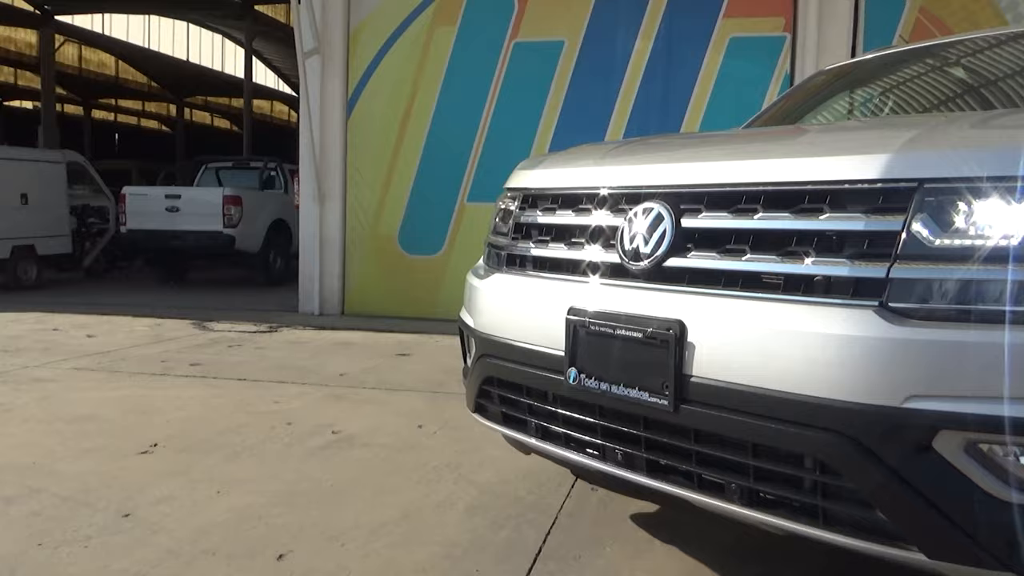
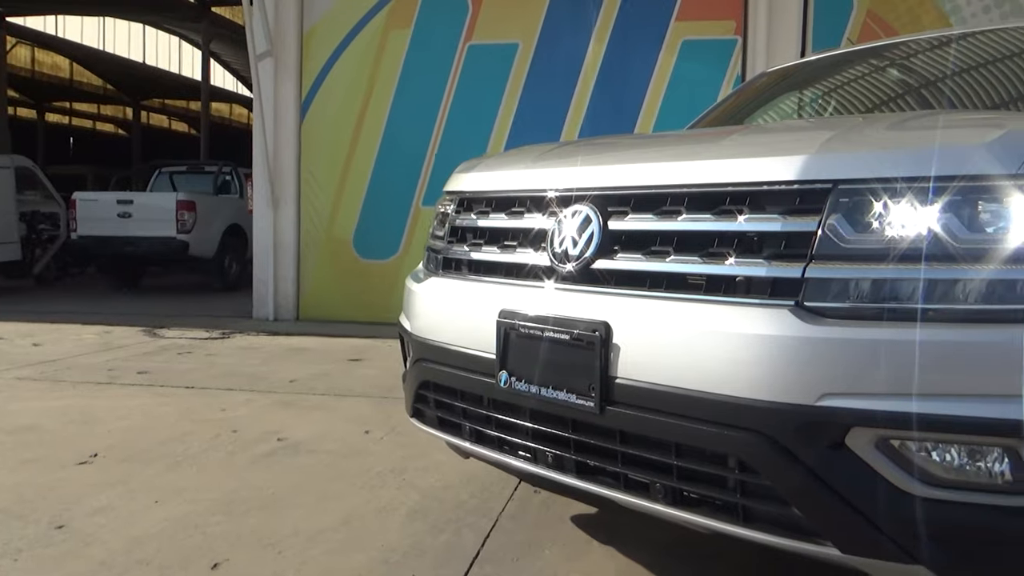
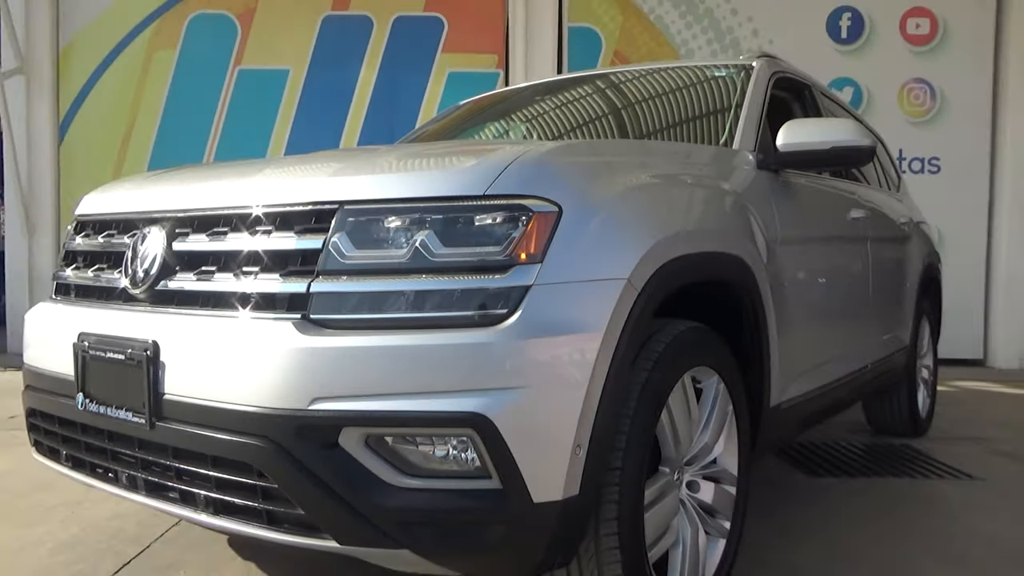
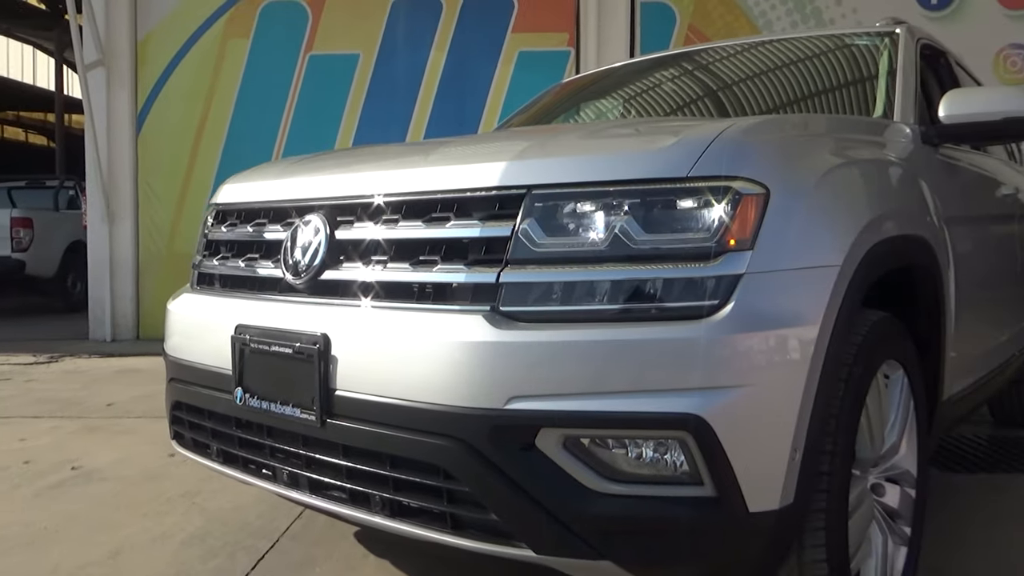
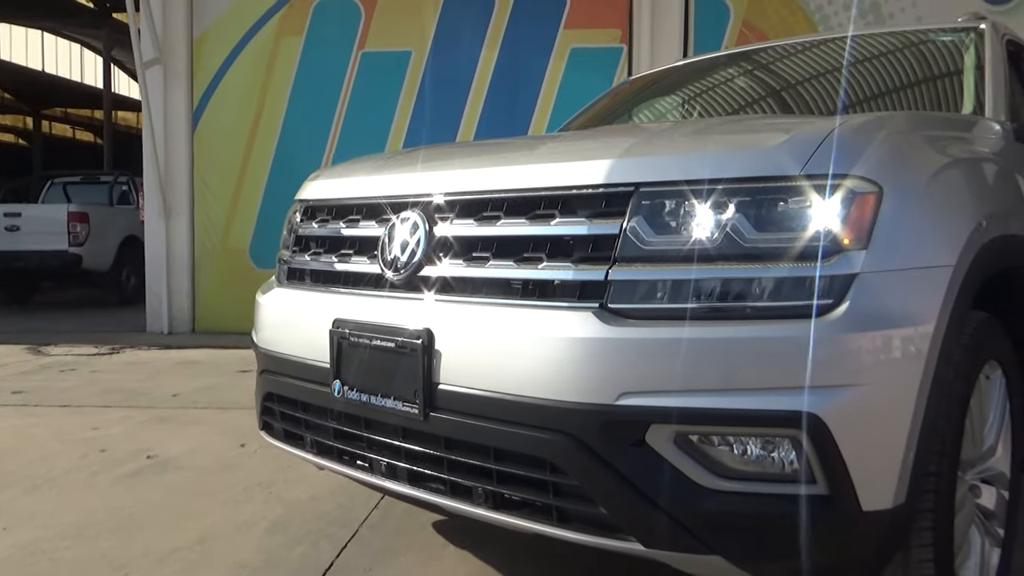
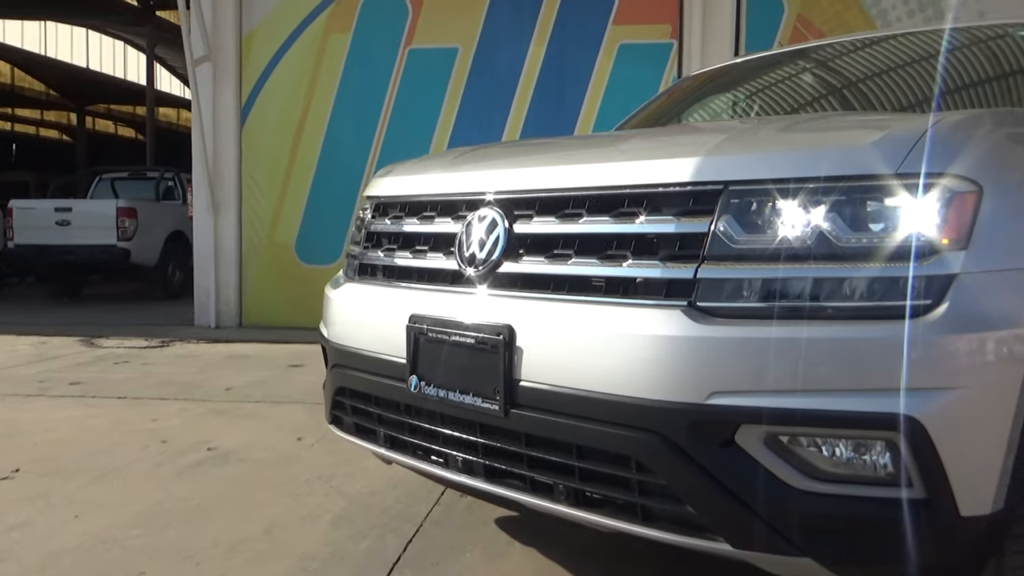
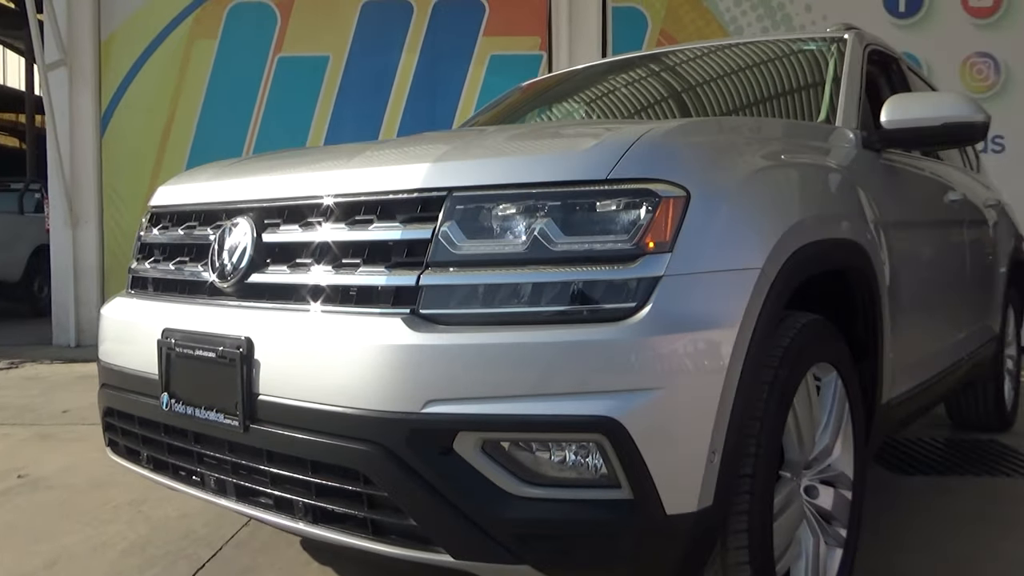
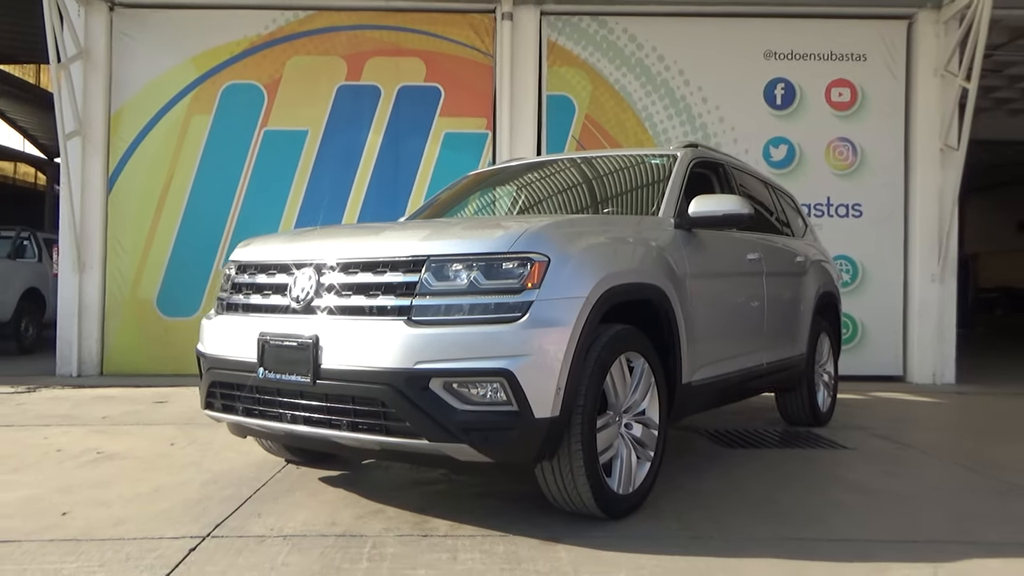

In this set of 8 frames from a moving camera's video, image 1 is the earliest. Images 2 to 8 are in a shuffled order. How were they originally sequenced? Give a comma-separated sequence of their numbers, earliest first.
2, 6, 5, 4, 7, 3, 8
